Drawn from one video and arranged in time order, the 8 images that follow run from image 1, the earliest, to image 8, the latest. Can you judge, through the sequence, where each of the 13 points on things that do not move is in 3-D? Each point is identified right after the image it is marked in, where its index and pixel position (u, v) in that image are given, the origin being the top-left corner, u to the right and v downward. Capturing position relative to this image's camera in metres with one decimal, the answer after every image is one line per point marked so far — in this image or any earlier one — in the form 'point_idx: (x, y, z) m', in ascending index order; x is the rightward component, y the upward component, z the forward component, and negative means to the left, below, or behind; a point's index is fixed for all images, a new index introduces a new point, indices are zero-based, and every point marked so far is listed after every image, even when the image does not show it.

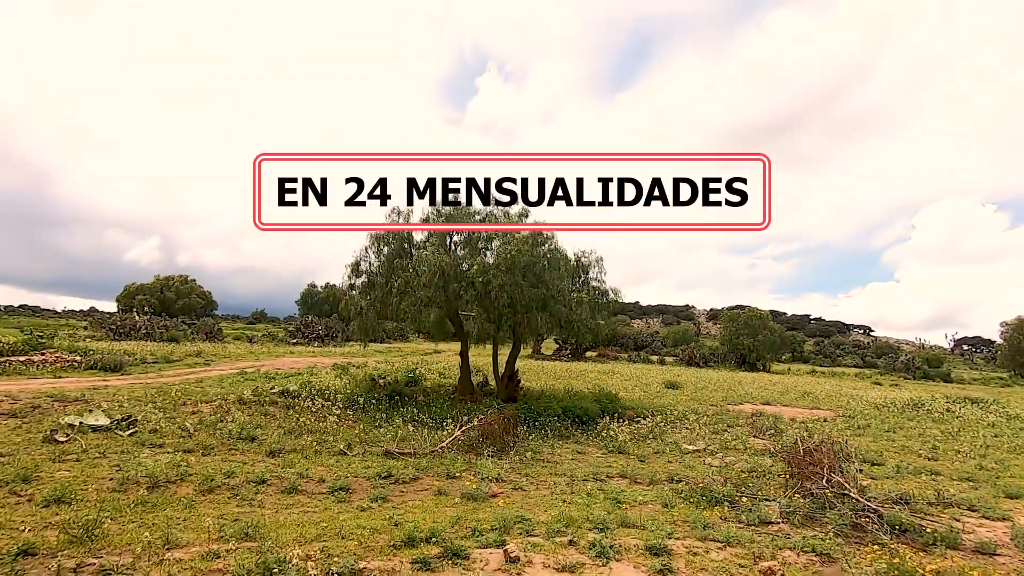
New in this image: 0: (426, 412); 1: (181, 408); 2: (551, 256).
0: (-2.6, -3.7, +16.0) m
1: (-9.8, -3.5, +15.9) m
2: (+1.3, +1.1, +17.9) m
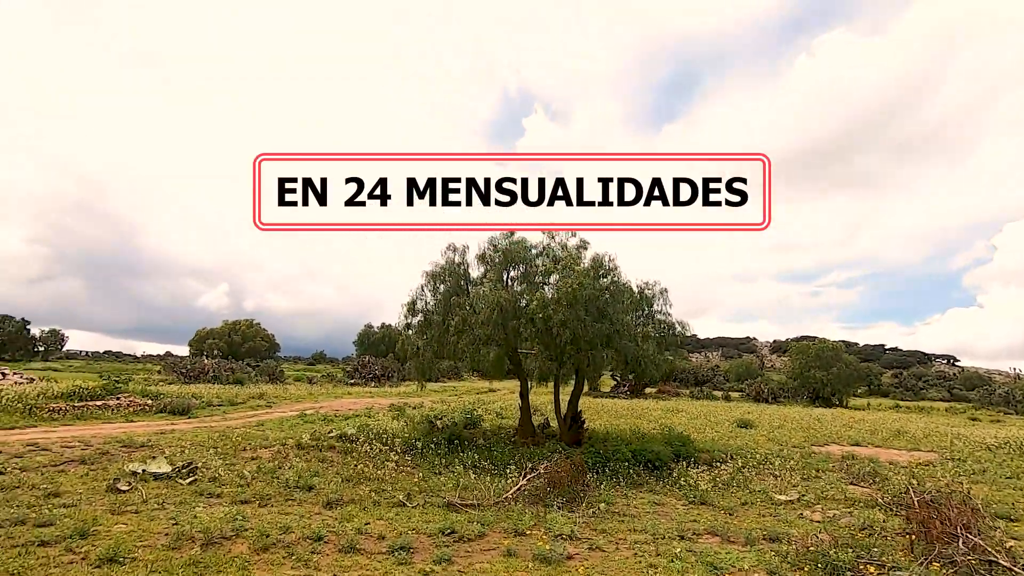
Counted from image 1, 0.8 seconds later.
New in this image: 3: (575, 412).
0: (-0.7, -4.8, +15.1) m
1: (-7.9, -4.8, +15.7) m
2: (+3.2, 0.0, +17.0) m
3: (+2.1, -4.2, +18.3) m
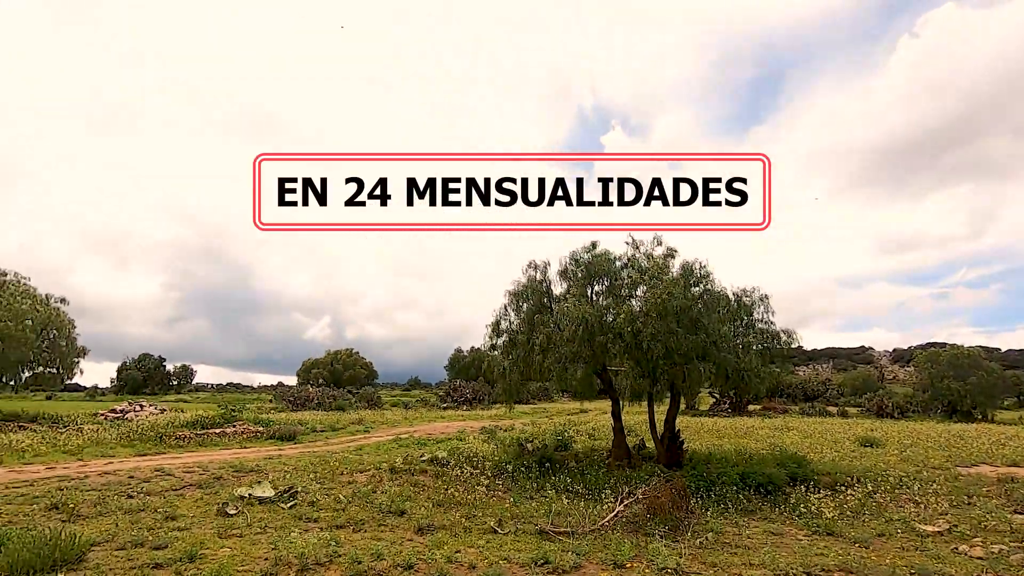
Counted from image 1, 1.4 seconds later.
0: (+1.8, -5.2, +14.4) m
1: (-5.2, -5.7, +16.1) m
2: (+5.7, -0.3, +15.8) m
3: (+5.1, -4.6, +17.1) m
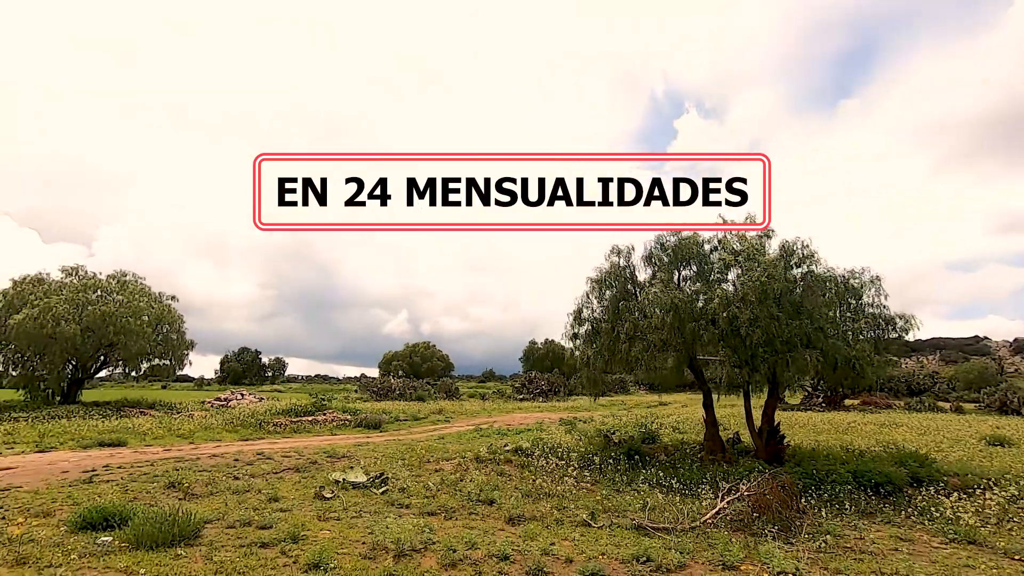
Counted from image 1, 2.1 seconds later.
0: (+4.1, -4.8, +13.7) m
1: (-2.6, -5.4, +16.3) m
2: (+8.0, +0.2, +14.5) m
3: (+7.7, -4.0, +16.0) m
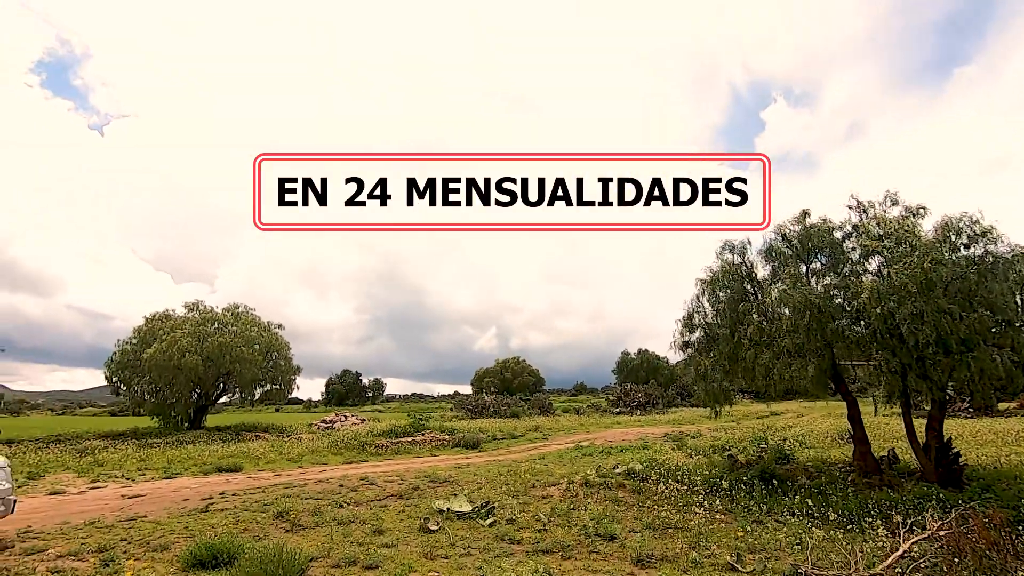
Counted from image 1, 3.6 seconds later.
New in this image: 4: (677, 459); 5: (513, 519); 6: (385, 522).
0: (+6.7, -4.6, +11.6) m
1: (+0.6, -5.7, +15.1) m
2: (+10.4, +0.6, +11.9) m
3: (+10.5, -3.8, +13.3) m
4: (+5.8, -6.0, +19.0) m
5: (0.0, -5.1, +12.0) m
6: (-2.9, -5.3, +12.3) m
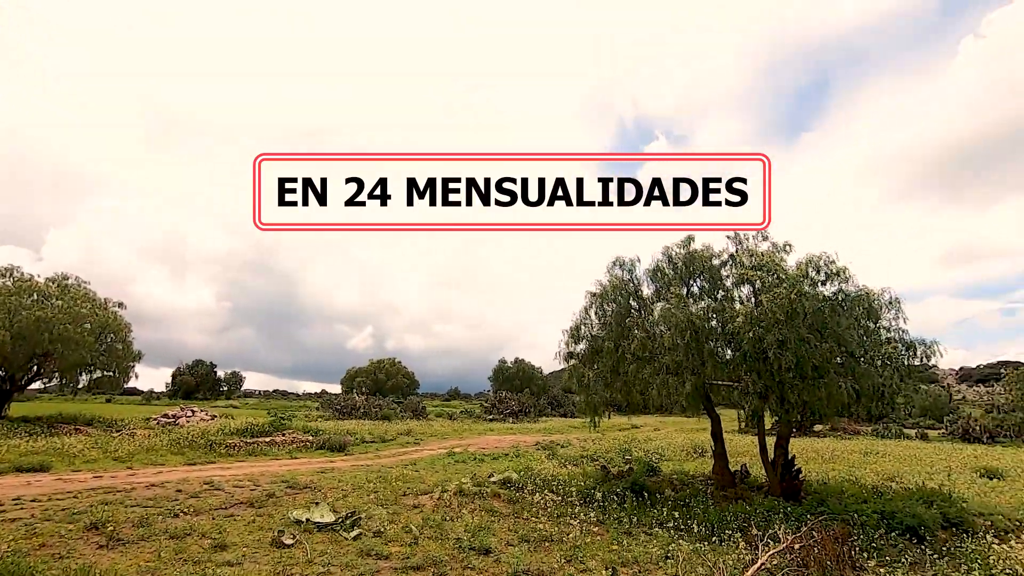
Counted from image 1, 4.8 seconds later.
0: (+4.0, -5.1, +12.0) m
1: (-2.9, -5.6, +14.2) m
2: (+8.0, -0.2, +13.3) m
3: (+7.4, -4.6, +14.6) m
4: (+1.4, -6.4, +19.1) m
5: (-2.7, -5.0, +11.1) m
6: (-5.6, -4.9, +10.7) m
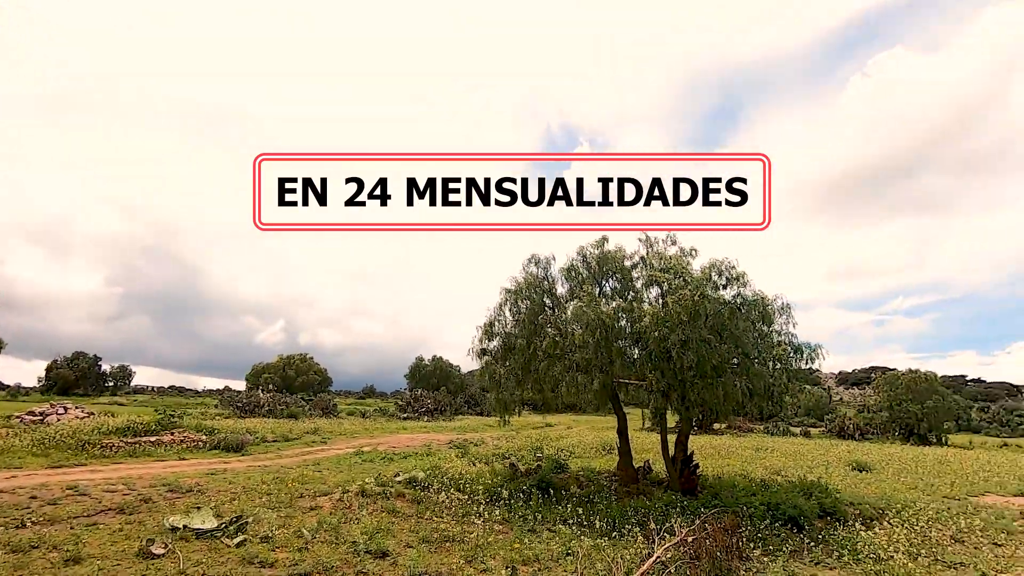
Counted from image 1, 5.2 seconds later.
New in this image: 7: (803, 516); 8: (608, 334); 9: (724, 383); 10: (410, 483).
0: (+1.8, -5.1, +12.2) m
1: (-5.3, -5.3, +13.3) m
2: (+5.8, -0.4, +14.0) m
3: (+4.9, -4.7, +15.2) m
4: (-1.8, -6.2, +18.8) m
5: (-4.6, -4.7, +10.2) m
6: (-7.4, -4.5, +9.4) m
7: (+6.9, -5.4, +12.8) m
8: (+2.5, -1.1, +13.6) m
9: (+5.1, -2.3, +13.3) m
10: (-2.9, -5.5, +15.2) m
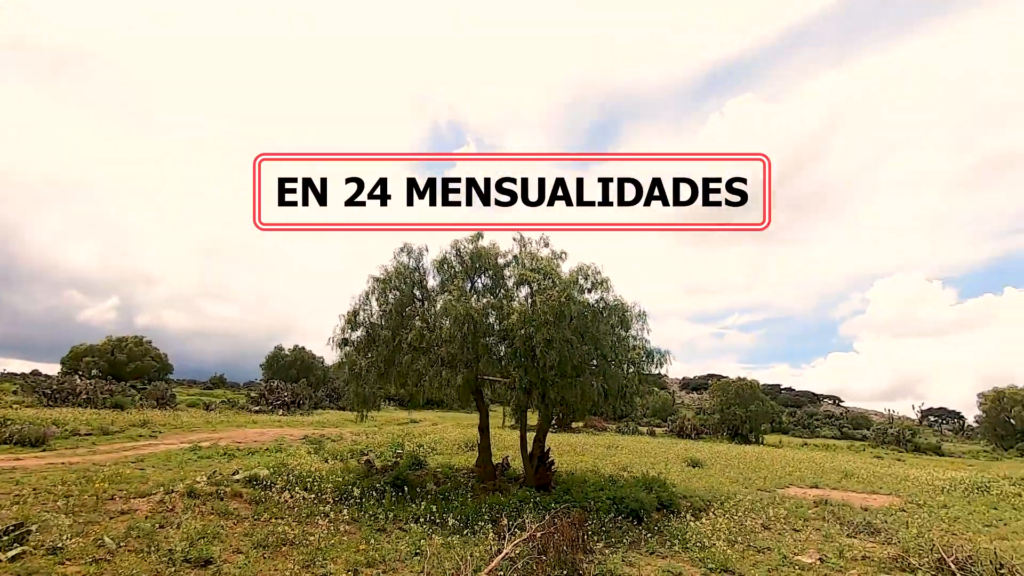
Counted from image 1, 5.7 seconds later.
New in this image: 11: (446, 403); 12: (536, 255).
0: (-1.5, -4.9, +11.9) m
1: (-8.6, -4.6, +11.4) m
2: (+2.4, -0.5, +14.6) m
3: (+0.9, -4.7, +15.5) m
4: (-6.5, -5.7, +17.5) m
5: (-7.3, -4.1, +8.6) m
6: (-9.8, -3.7, +7.2) m
7: (+3.4, -5.6, +13.7) m
8: (-0.9, -1.0, +13.5) m
9: (+1.7, -2.4, +13.8) m
10: (-6.7, -5.0, +13.8) m
11: (-1.7, -3.1, +14.4) m
12: (+0.7, +0.9, +15.4) m
